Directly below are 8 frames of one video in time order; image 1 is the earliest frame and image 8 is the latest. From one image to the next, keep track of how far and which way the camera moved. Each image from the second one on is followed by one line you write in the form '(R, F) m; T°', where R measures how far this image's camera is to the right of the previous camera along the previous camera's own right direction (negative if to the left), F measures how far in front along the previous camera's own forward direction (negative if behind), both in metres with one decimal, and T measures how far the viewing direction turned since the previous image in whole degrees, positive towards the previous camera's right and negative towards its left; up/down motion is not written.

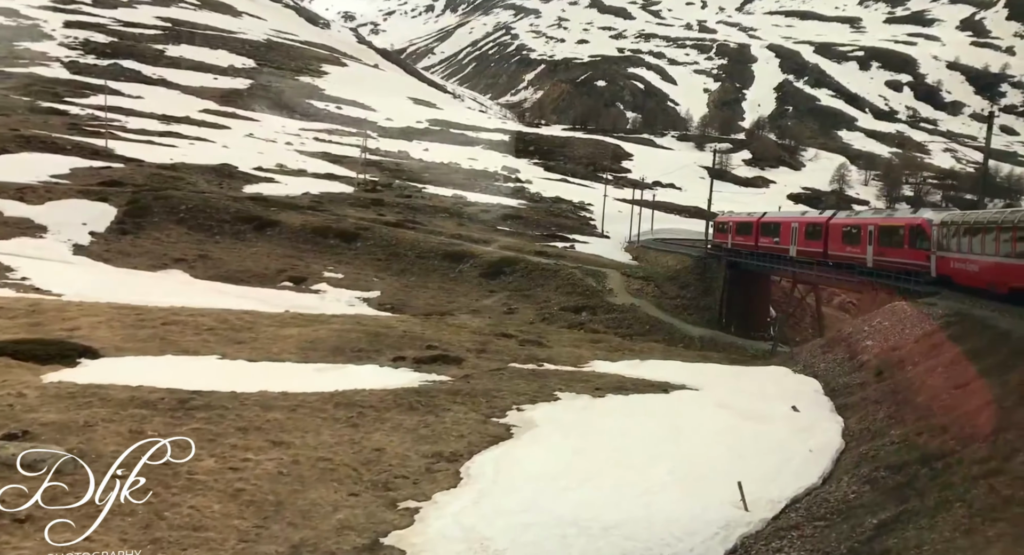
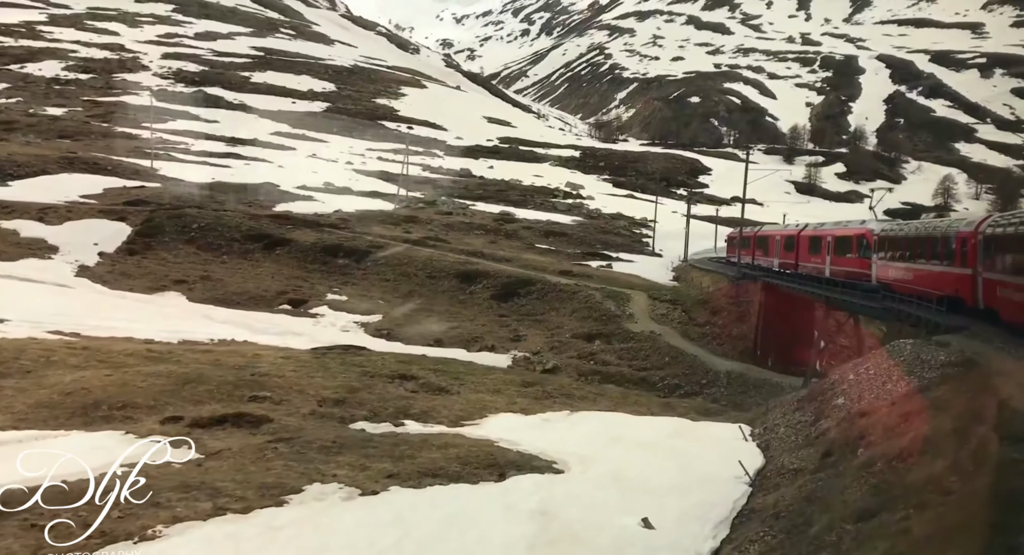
(+4.2, +5.2) m; -6°
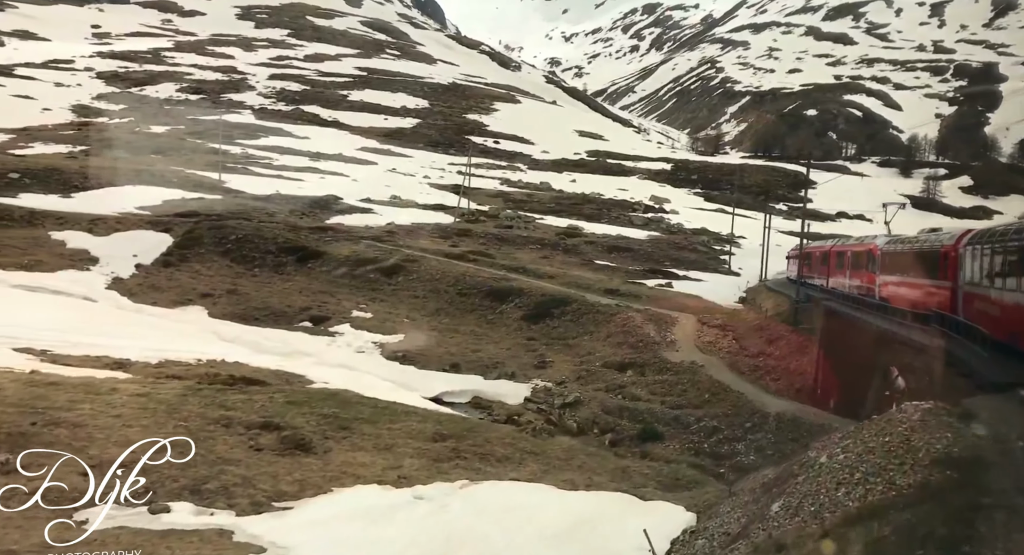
(+3.4, +4.8) m; -7°
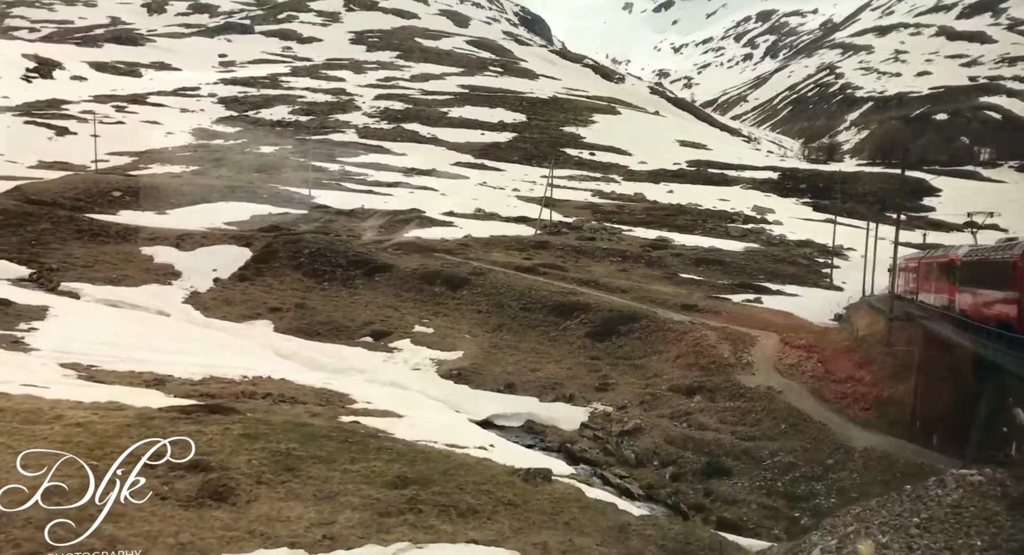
(+2.0, +2.7) m; -7°
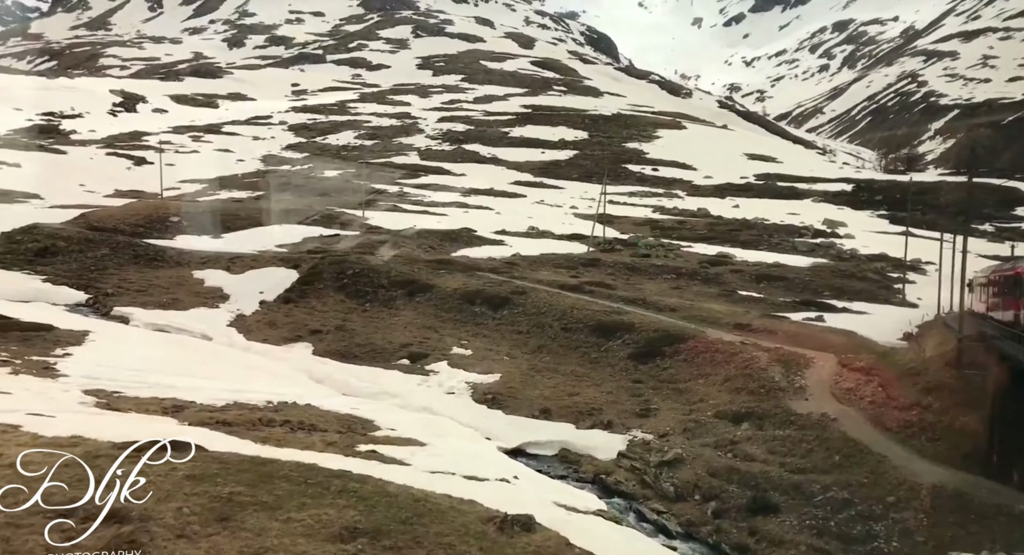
(+1.4, +1.9) m; -5°
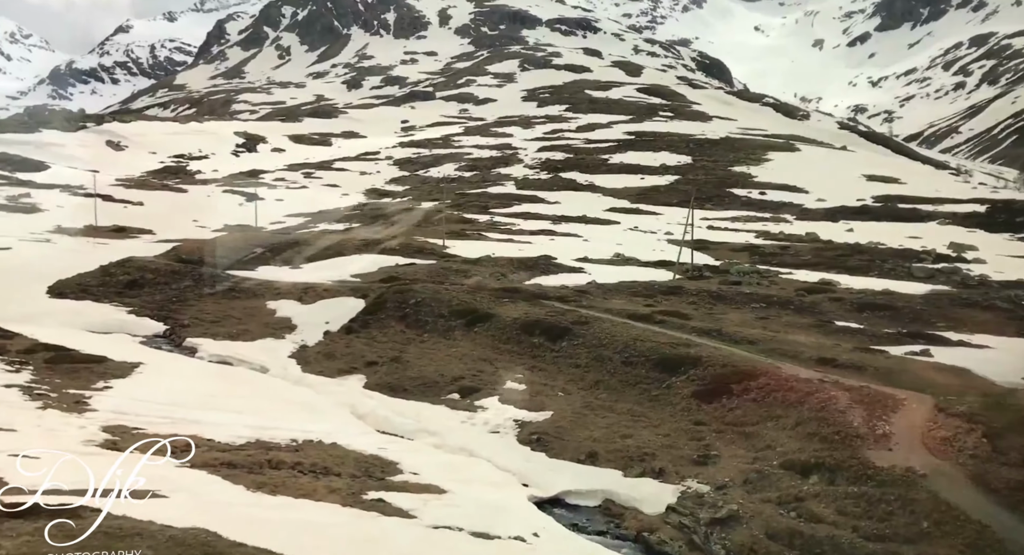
(+2.5, +3.3) m; -8°
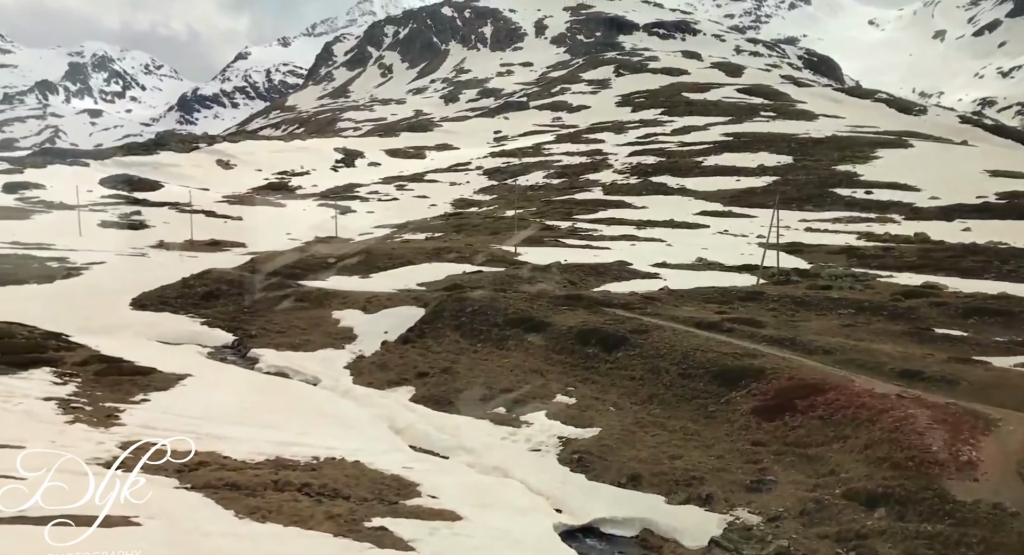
(+2.2, +2.7) m; -7°
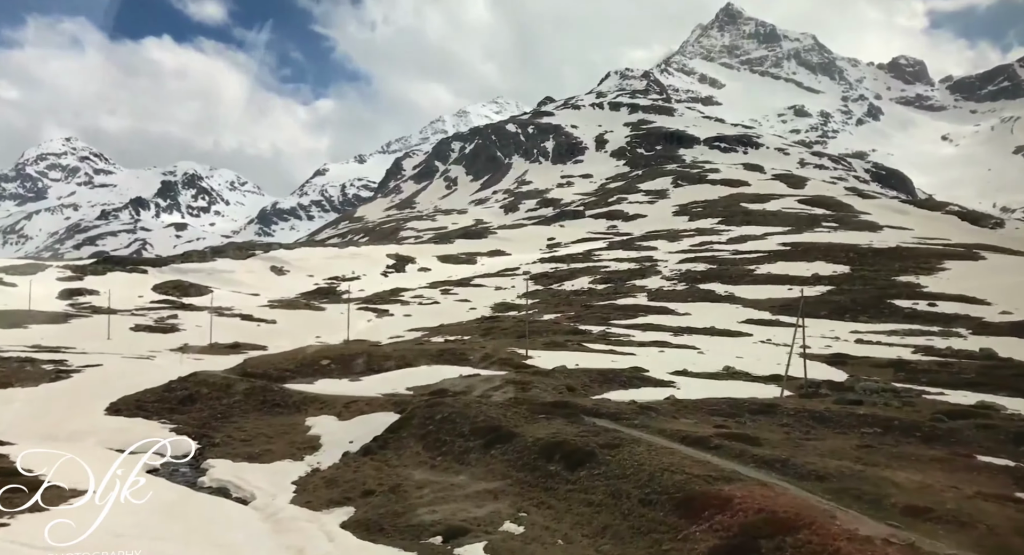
(+4.2, +5.3) m; -5°
